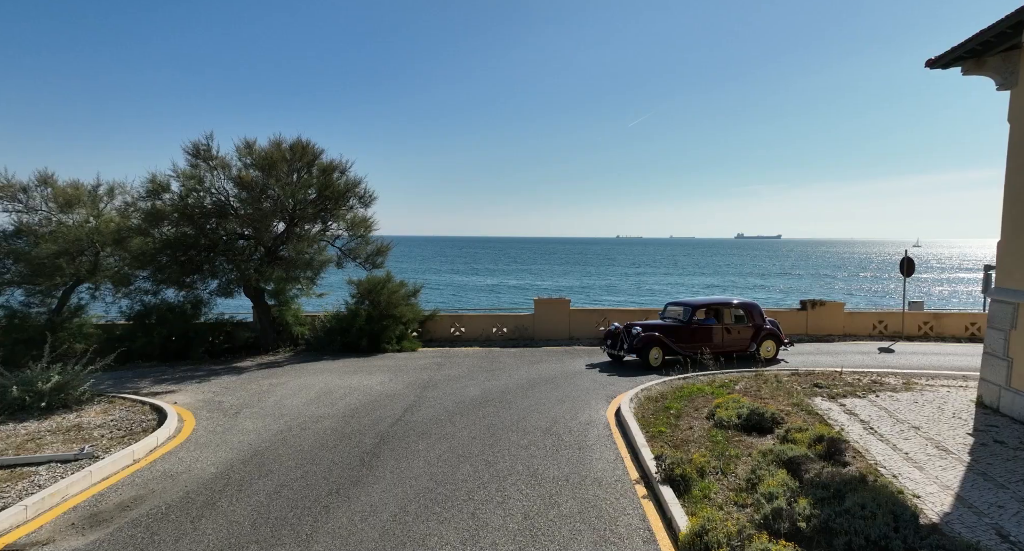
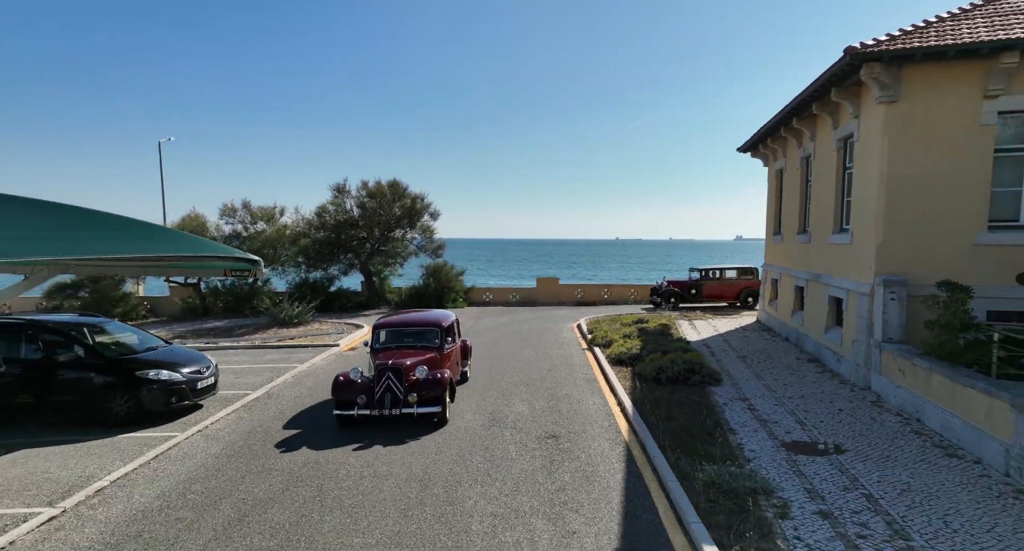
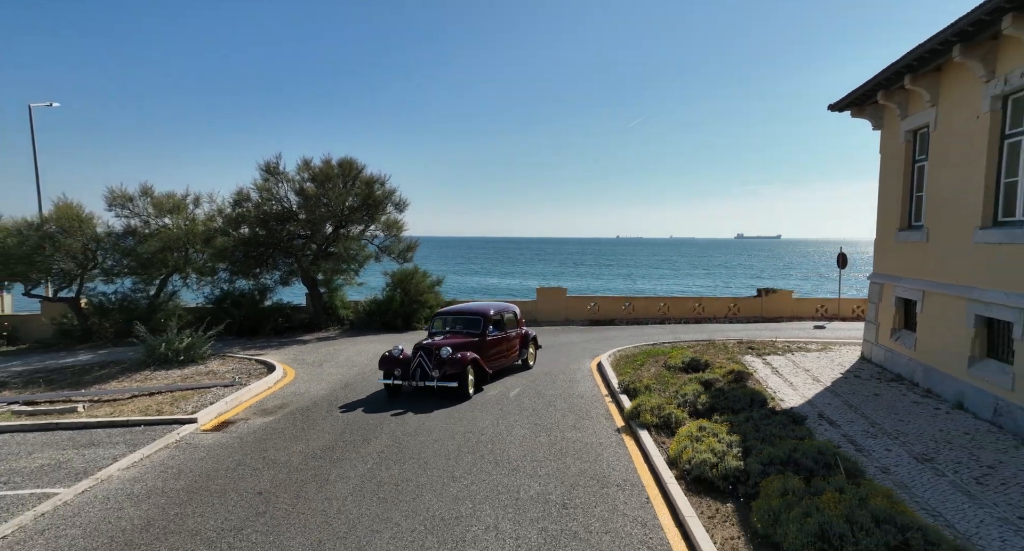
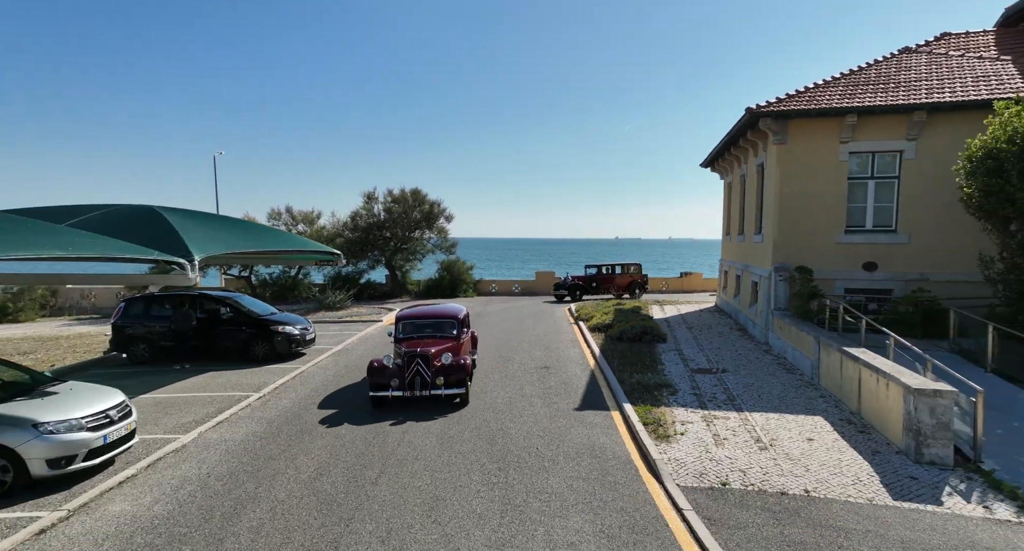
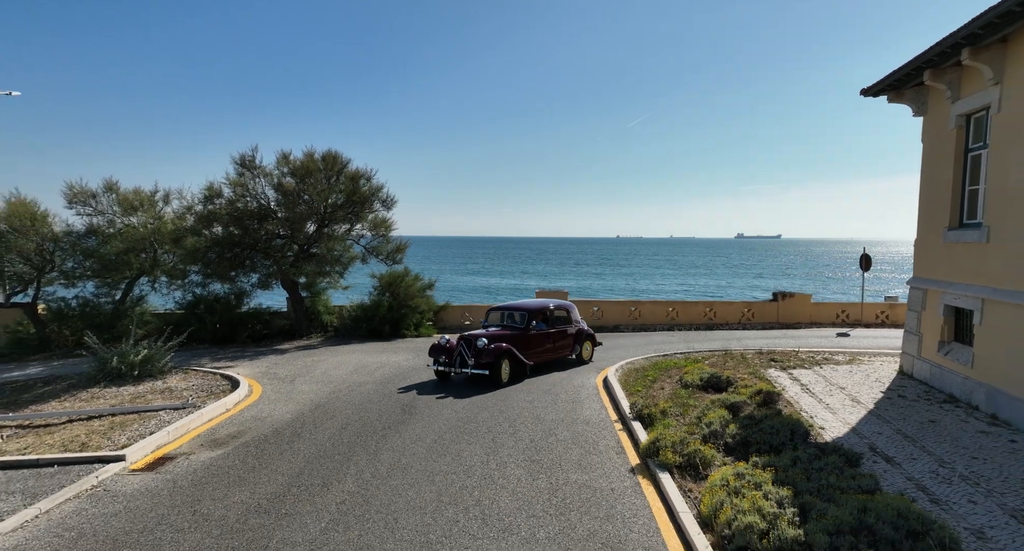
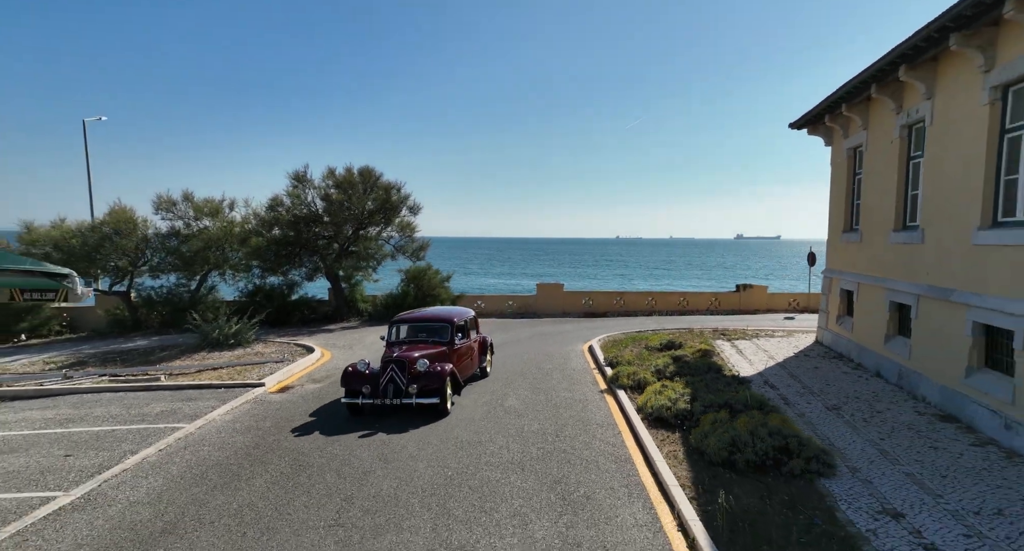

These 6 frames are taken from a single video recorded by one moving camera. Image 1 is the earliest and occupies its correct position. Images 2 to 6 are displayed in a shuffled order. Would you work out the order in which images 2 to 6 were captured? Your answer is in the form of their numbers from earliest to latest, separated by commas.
5, 3, 6, 2, 4
